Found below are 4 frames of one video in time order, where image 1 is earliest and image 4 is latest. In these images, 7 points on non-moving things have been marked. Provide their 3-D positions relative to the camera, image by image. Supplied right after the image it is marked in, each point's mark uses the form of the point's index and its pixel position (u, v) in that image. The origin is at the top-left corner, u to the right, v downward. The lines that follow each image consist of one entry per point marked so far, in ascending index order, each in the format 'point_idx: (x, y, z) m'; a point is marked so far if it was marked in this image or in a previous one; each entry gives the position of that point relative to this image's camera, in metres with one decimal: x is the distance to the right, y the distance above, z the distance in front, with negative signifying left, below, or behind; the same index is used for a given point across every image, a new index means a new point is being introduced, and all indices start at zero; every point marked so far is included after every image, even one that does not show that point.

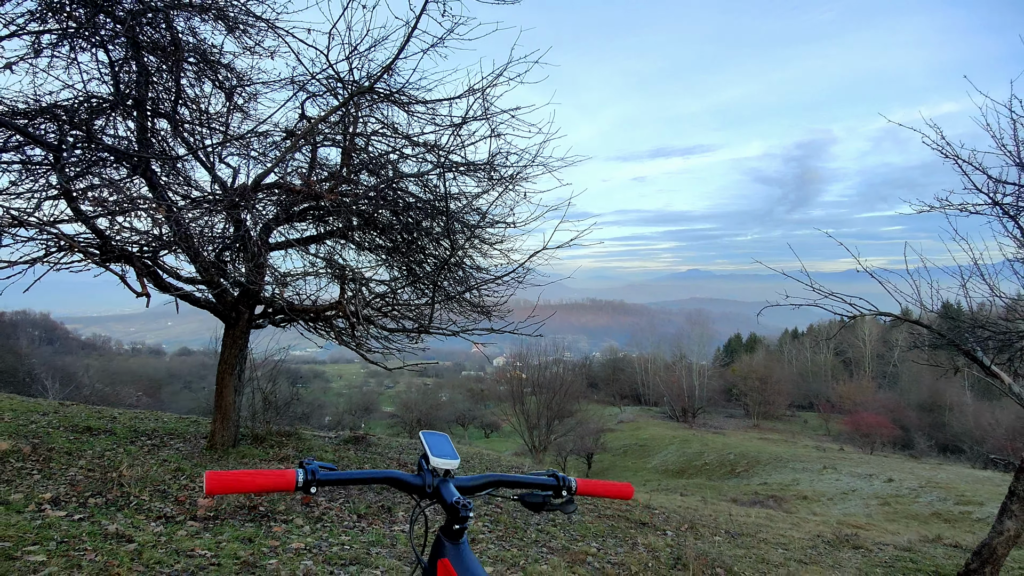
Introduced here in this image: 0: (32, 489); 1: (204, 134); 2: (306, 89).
0: (-3.5, -1.5, +3.9) m
1: (-3.4, +1.7, +5.9) m
2: (-2.3, +2.2, +5.9) m
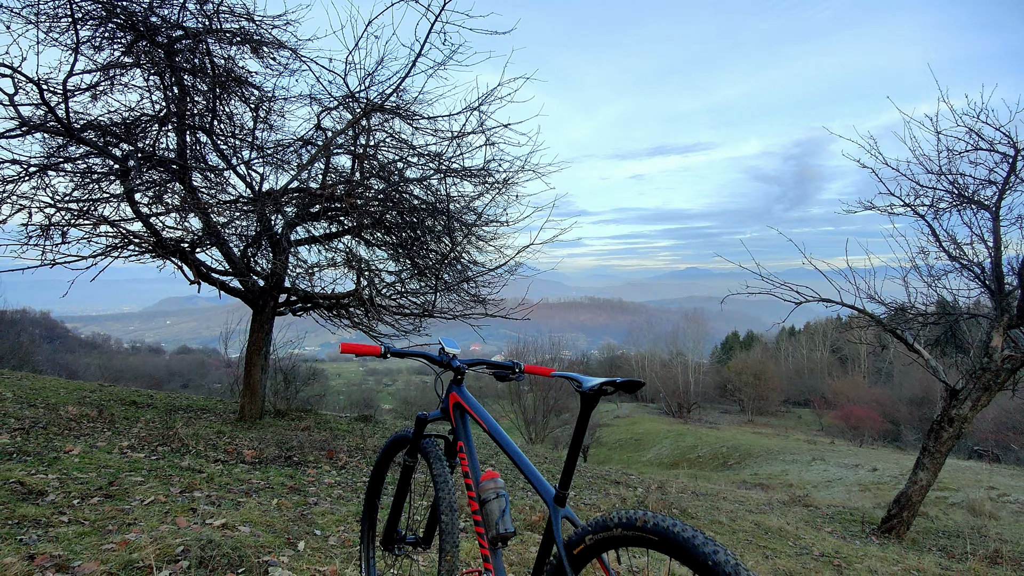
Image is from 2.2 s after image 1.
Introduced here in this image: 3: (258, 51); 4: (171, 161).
0: (-3.6, -1.4, +4.8) m
1: (-3.5, +1.8, +6.7) m
2: (-2.4, +2.3, +6.7) m
3: (-3.2, +3.0, +6.7) m
4: (-3.8, +1.4, +6.0) m
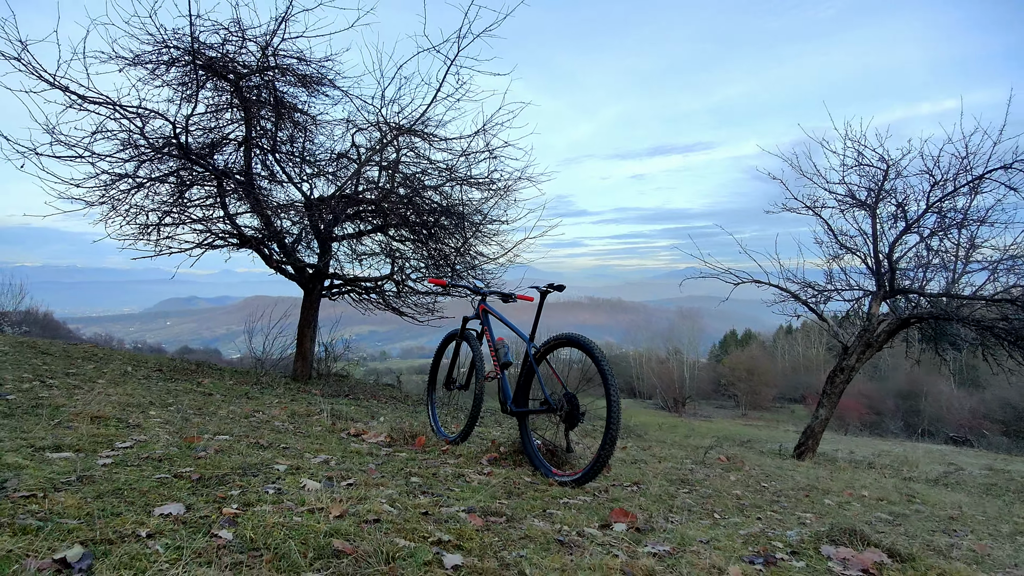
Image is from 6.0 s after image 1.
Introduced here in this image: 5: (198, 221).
0: (-3.6, -1.1, +6.6) m
1: (-3.5, +2.0, +8.5) m
2: (-2.4, +2.5, +8.5) m
3: (-3.2, +3.2, +8.5) m
4: (-3.8, +1.6, +7.8) m
5: (-4.6, +1.0, +7.8) m
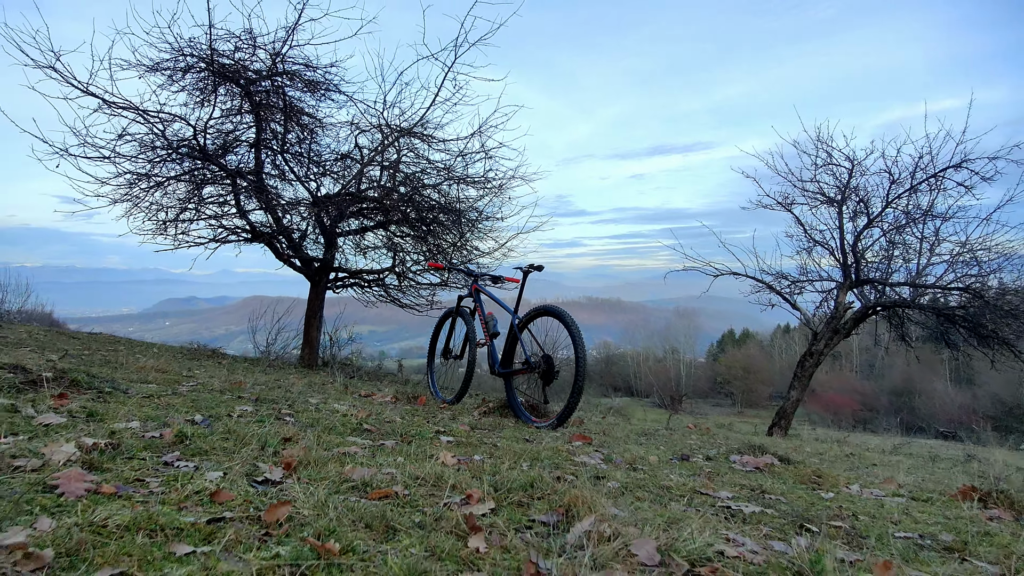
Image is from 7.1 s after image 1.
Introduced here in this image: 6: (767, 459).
0: (-3.7, -1.0, +7.1) m
1: (-3.6, +2.2, +9.1) m
2: (-2.5, +2.7, +9.1) m
3: (-3.3, +3.3, +9.1) m
4: (-3.9, +1.8, +8.3) m
5: (-4.7, +1.1, +8.4) m
6: (+1.1, -0.8, +2.4) m
